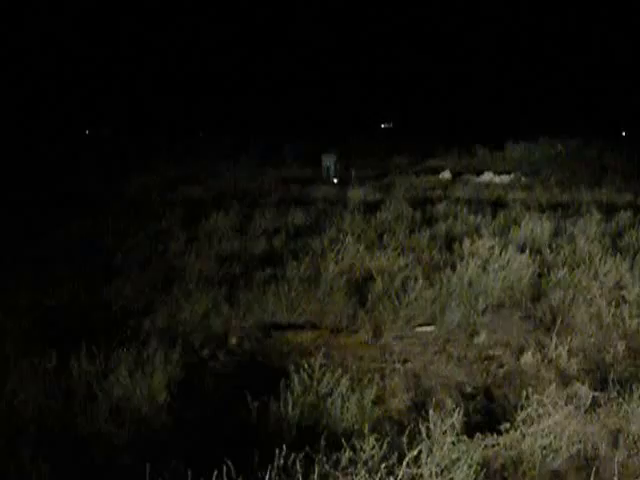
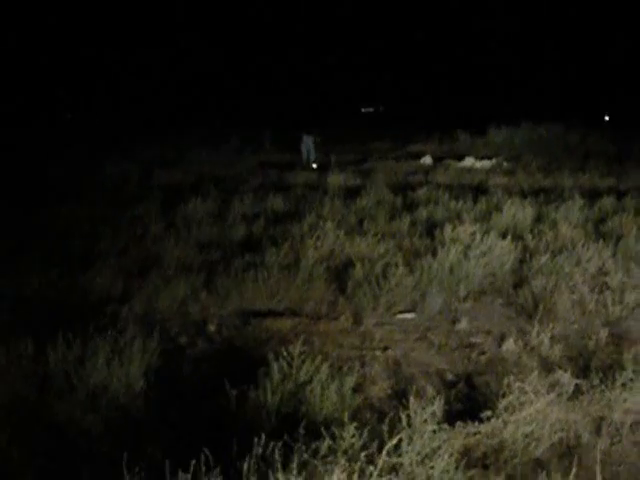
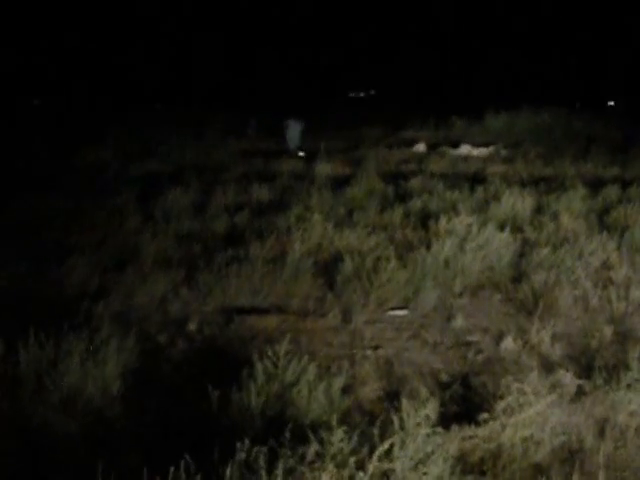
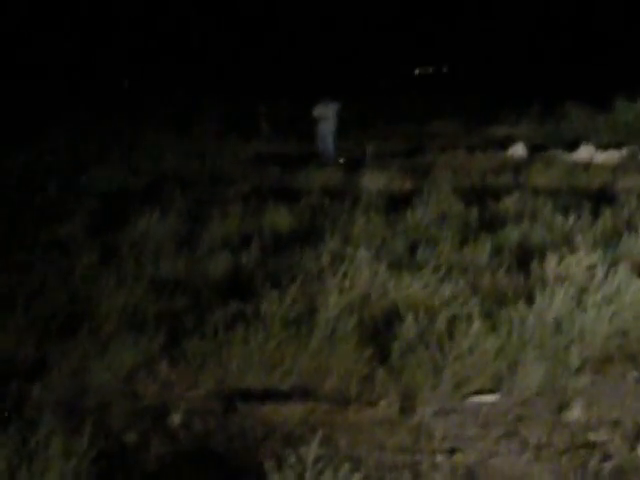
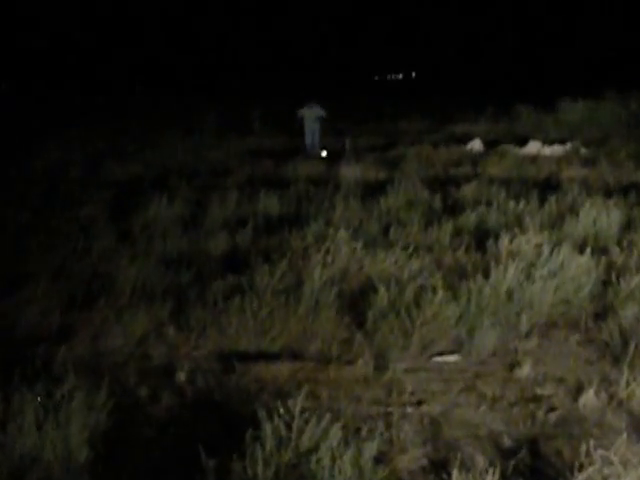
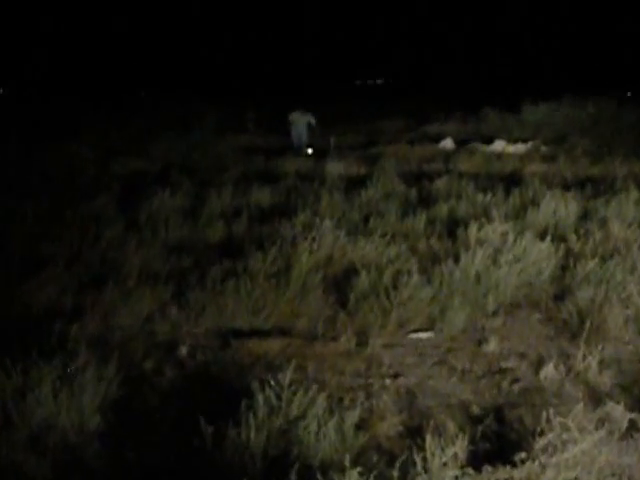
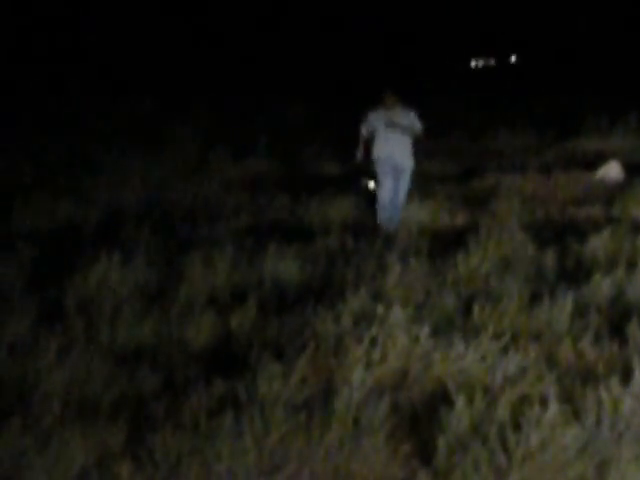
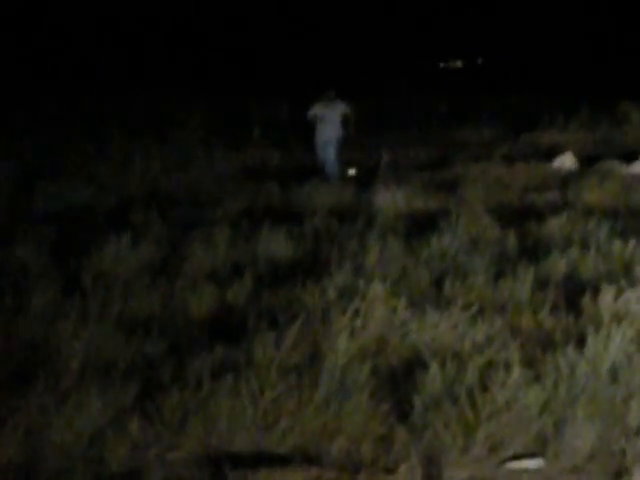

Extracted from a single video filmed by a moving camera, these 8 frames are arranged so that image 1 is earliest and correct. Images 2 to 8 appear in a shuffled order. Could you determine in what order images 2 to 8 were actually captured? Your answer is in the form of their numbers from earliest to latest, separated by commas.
2, 3, 6, 5, 4, 8, 7
